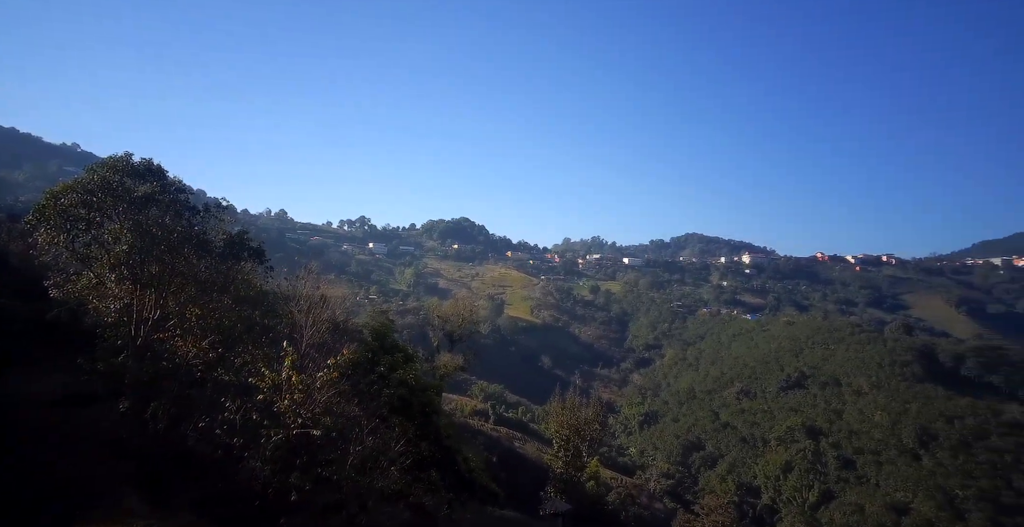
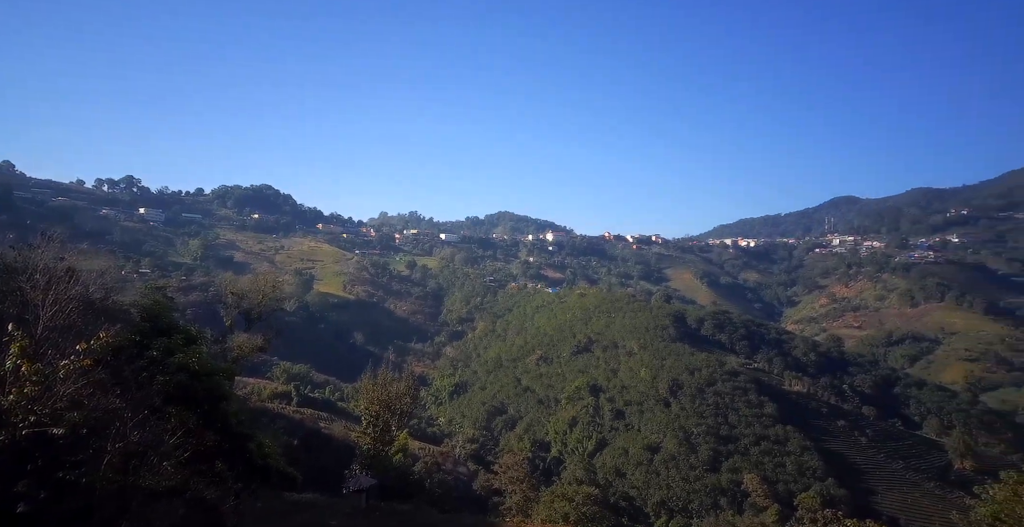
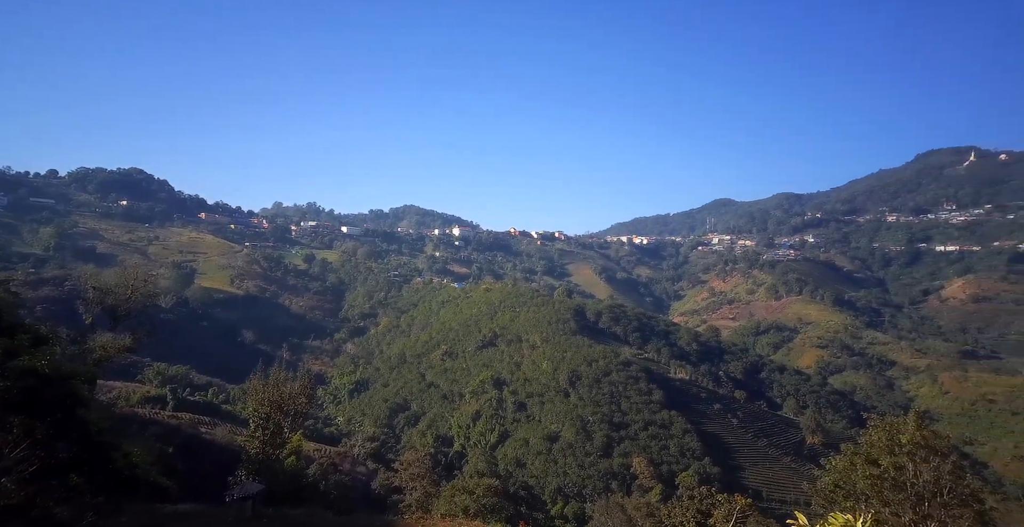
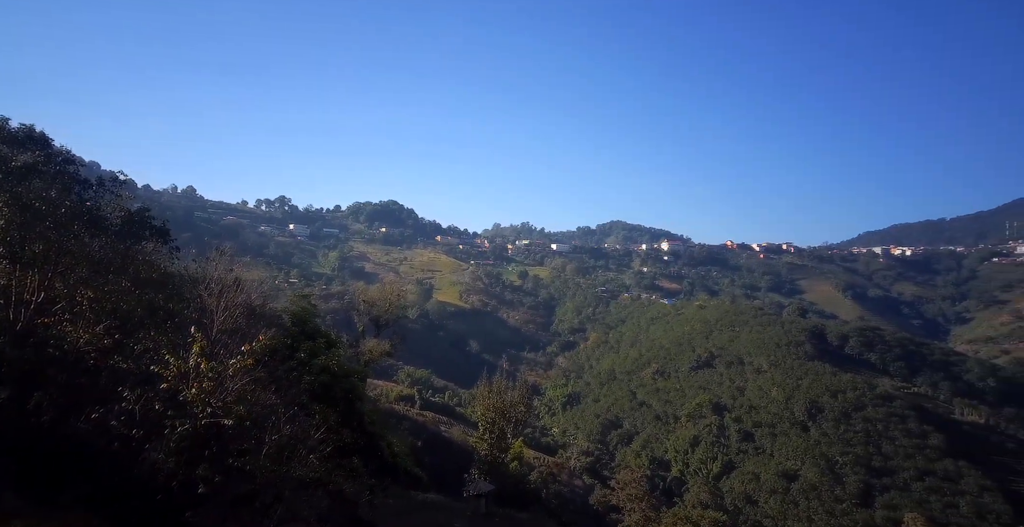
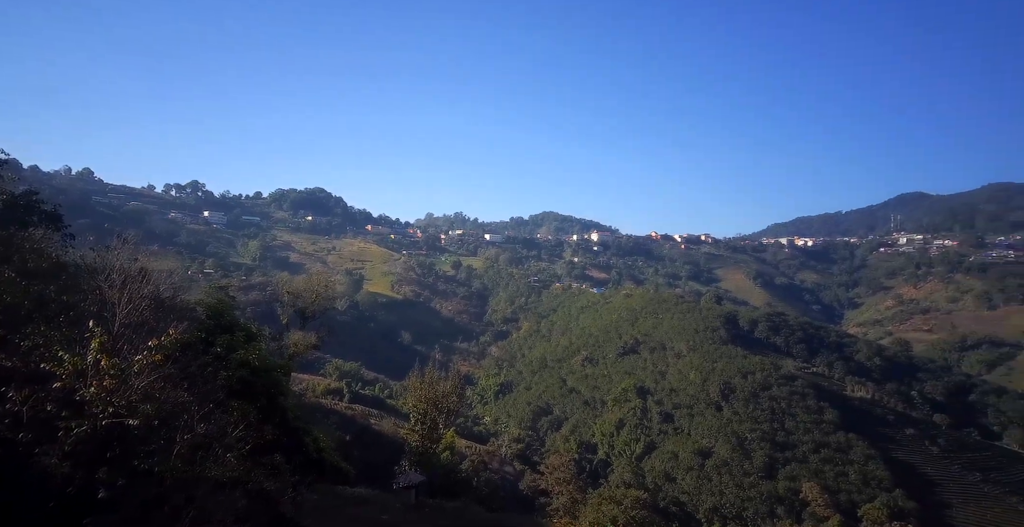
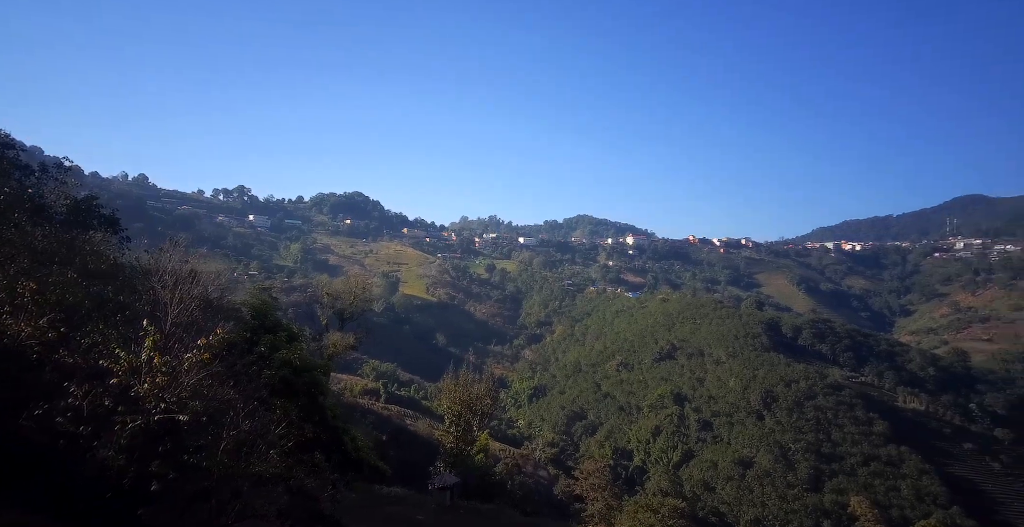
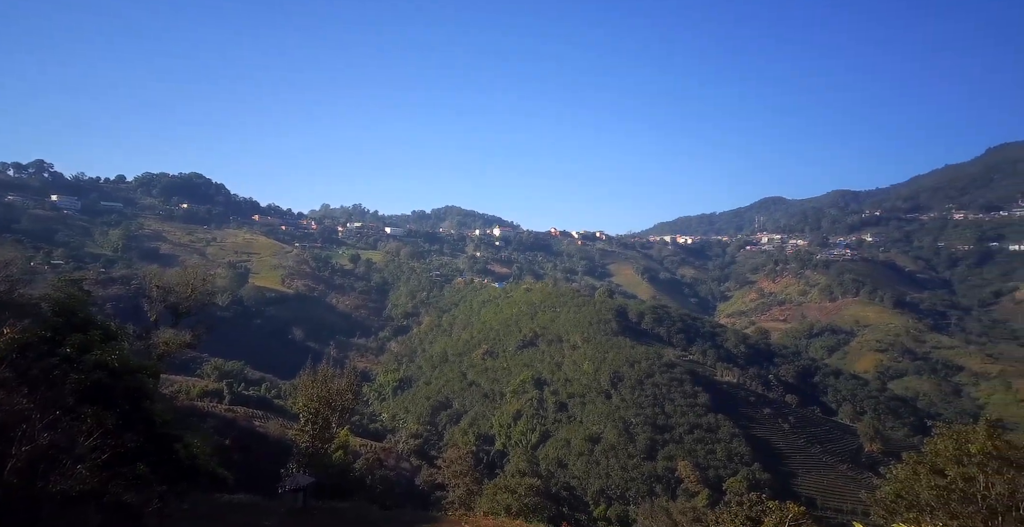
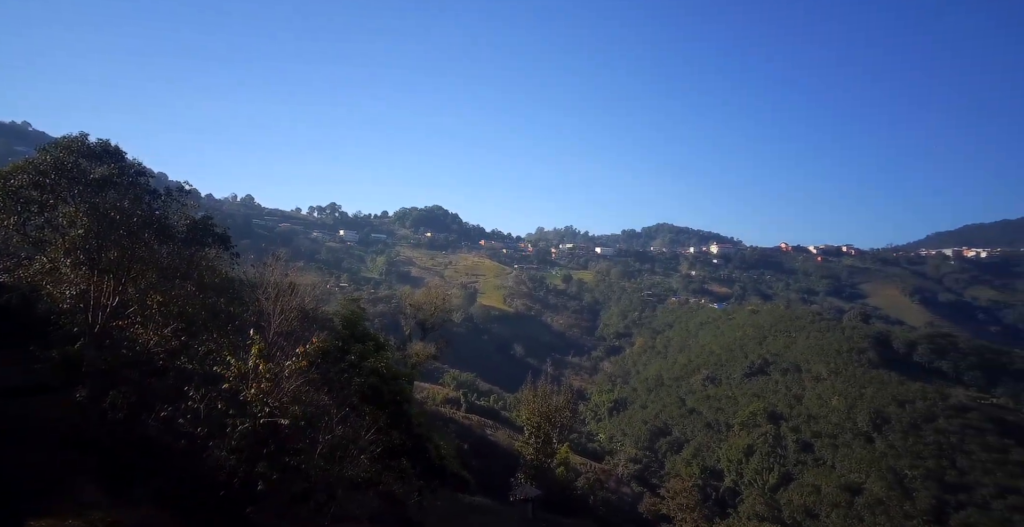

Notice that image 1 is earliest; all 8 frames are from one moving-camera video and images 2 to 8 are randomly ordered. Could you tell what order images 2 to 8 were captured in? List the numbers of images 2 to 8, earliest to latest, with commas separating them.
8, 4, 6, 5, 2, 7, 3
